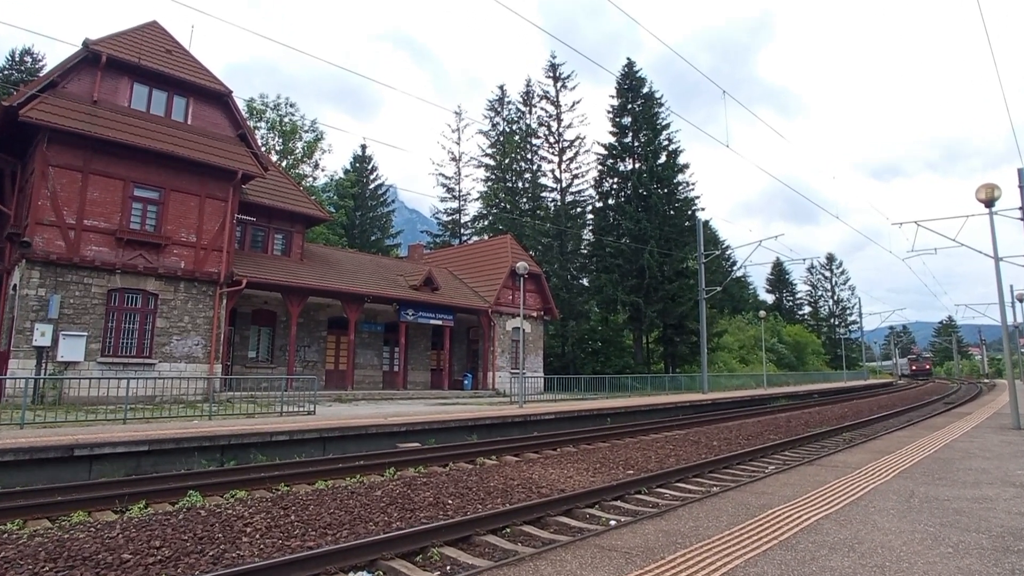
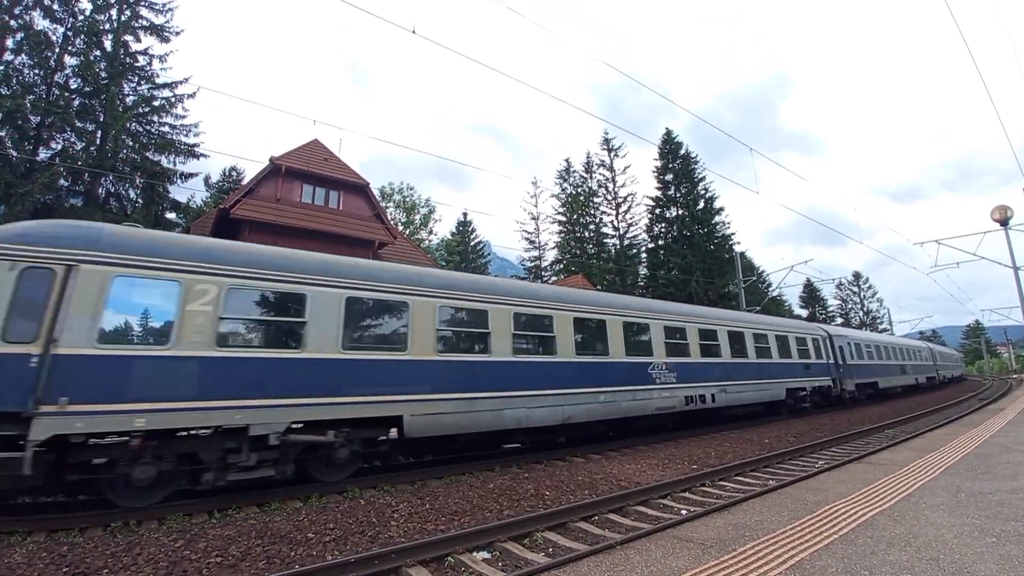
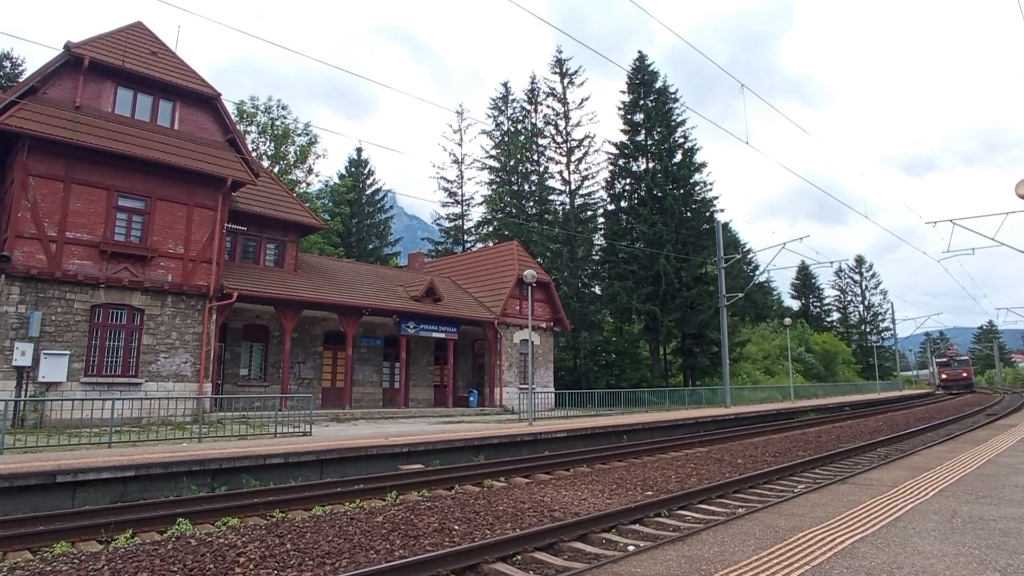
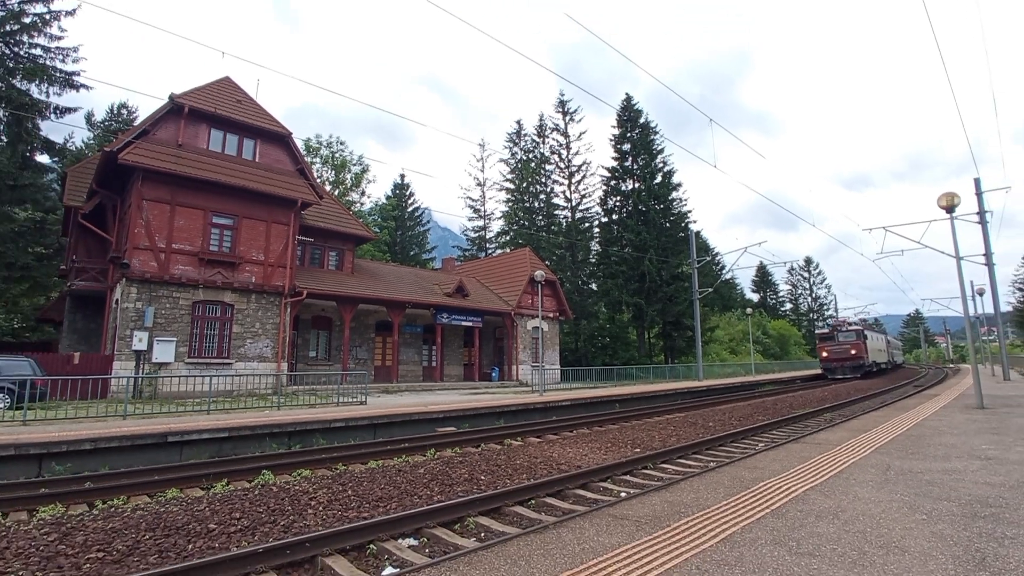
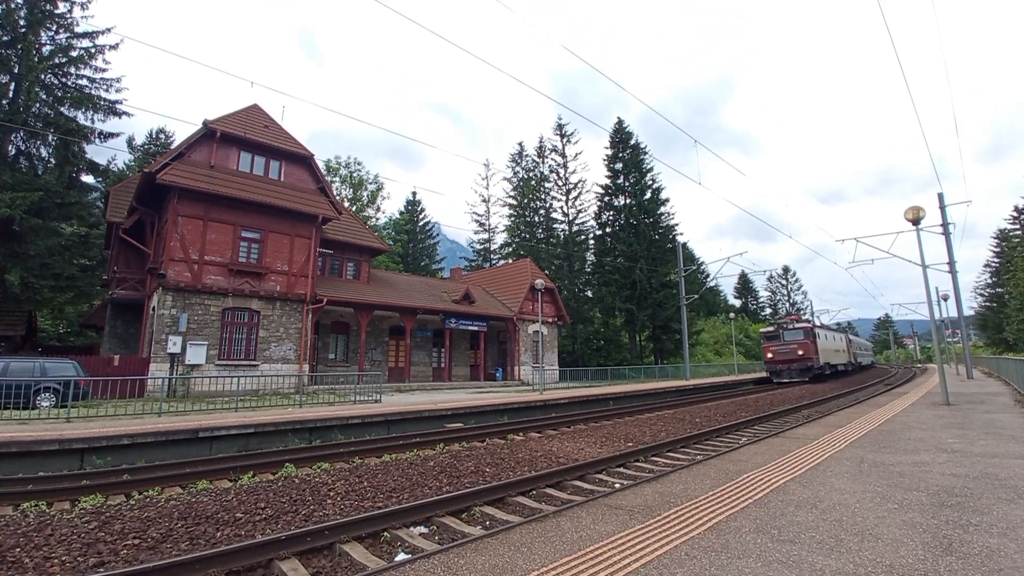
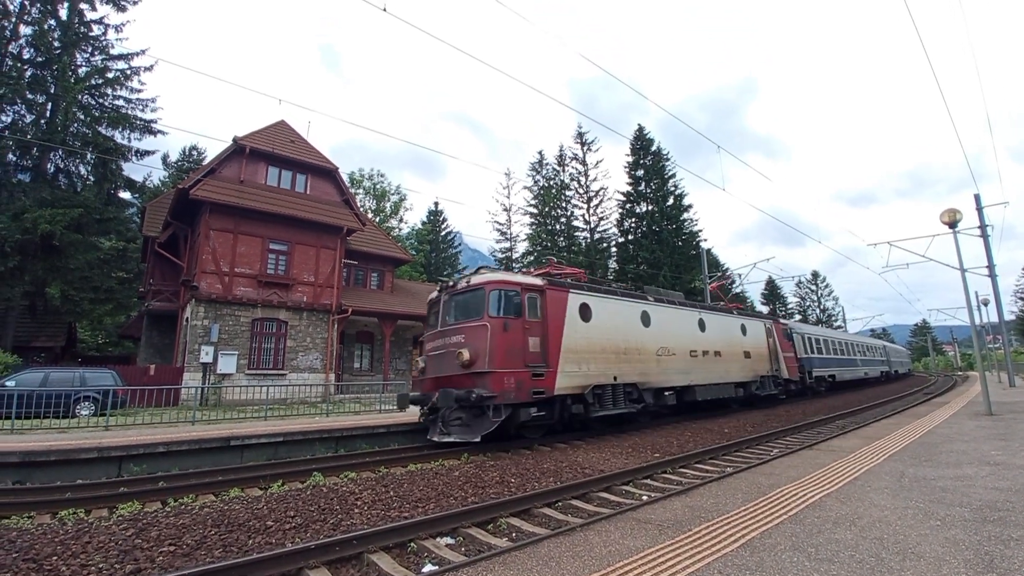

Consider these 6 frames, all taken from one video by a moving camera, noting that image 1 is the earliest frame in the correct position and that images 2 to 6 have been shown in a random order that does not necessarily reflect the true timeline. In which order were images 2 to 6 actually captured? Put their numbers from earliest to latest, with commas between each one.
3, 4, 5, 6, 2
